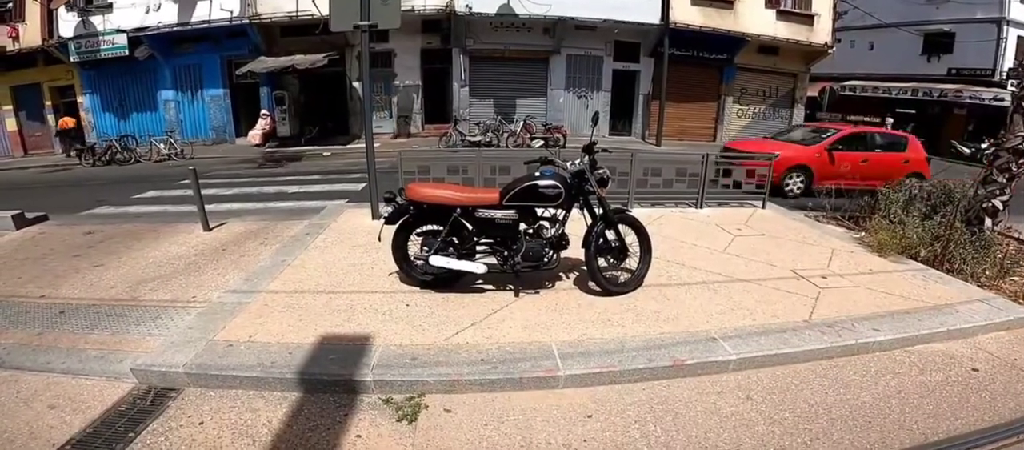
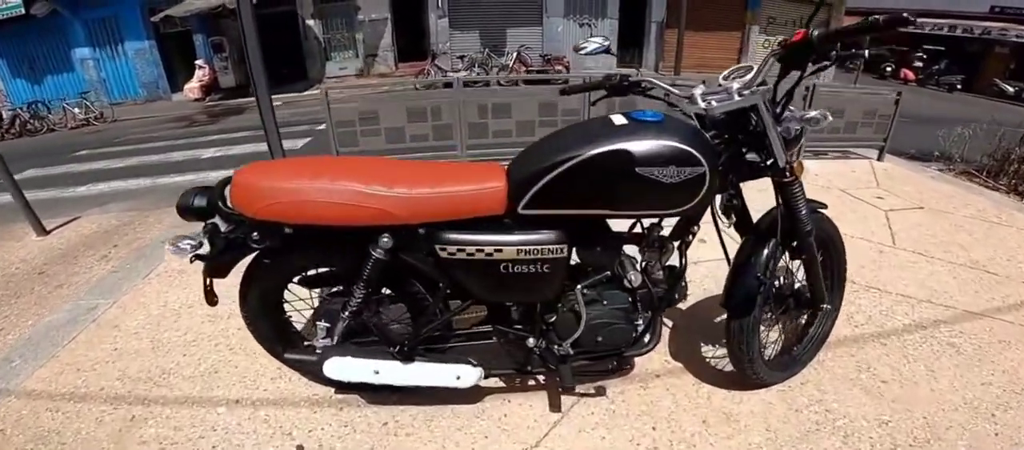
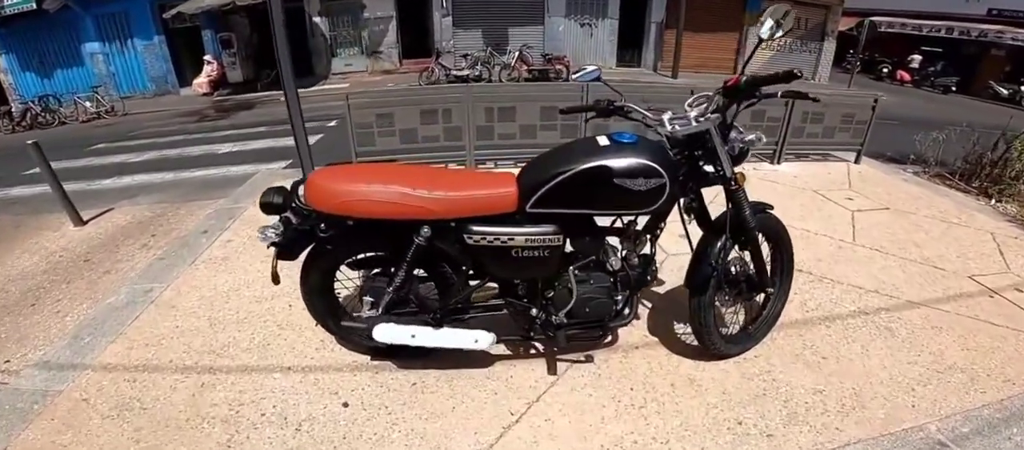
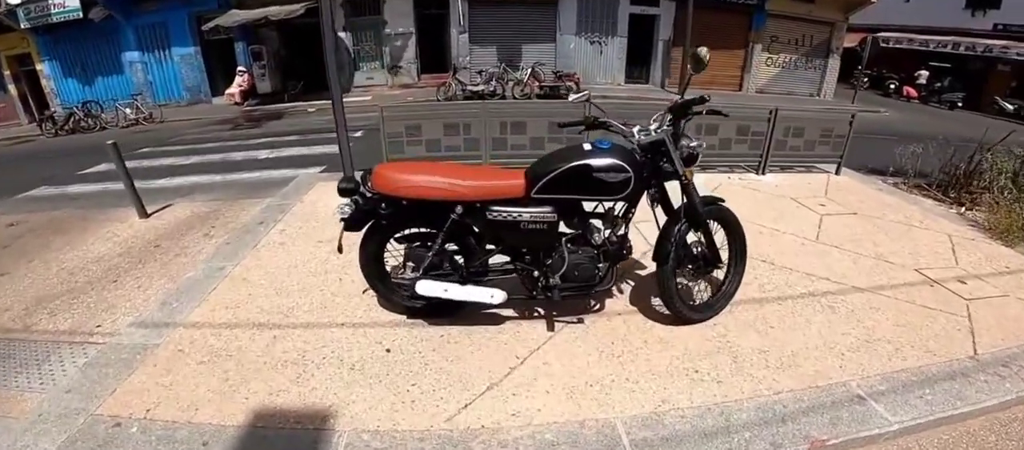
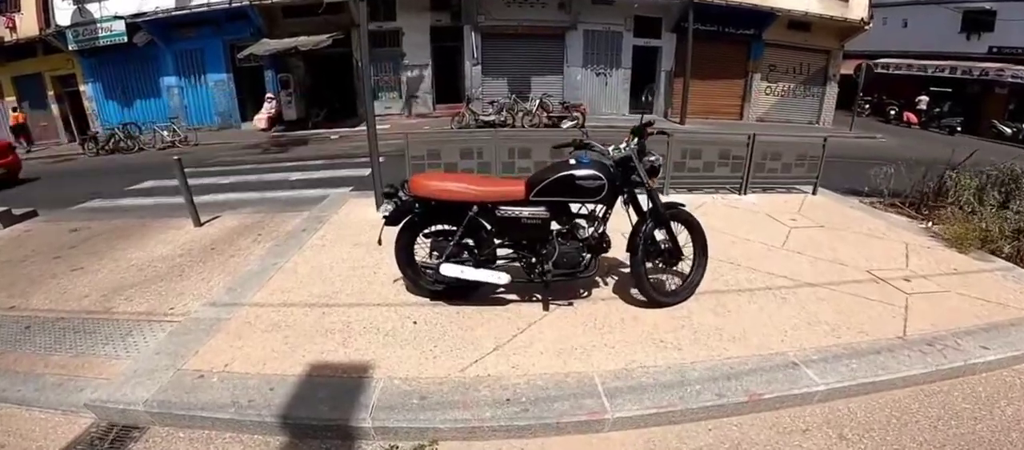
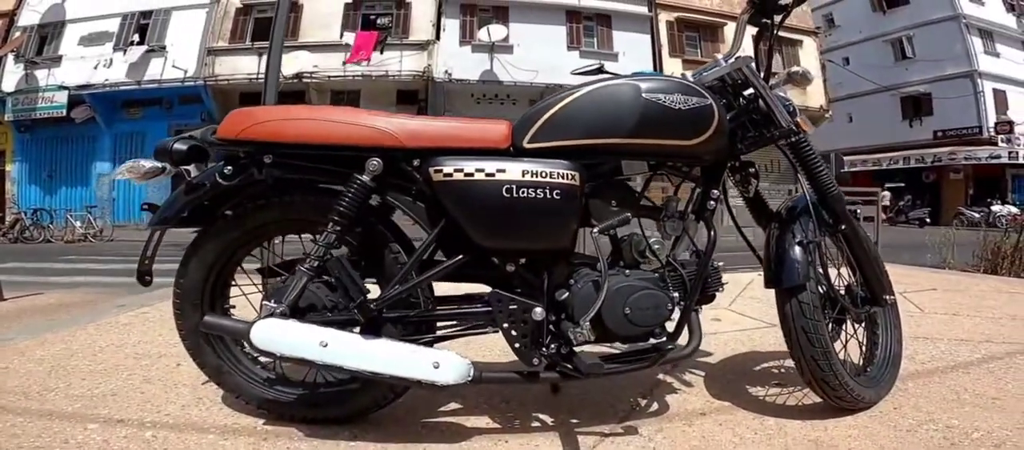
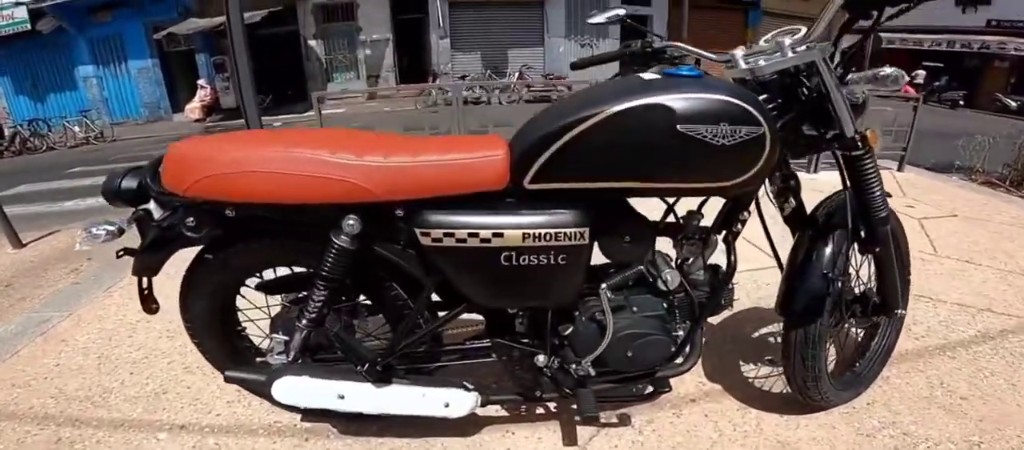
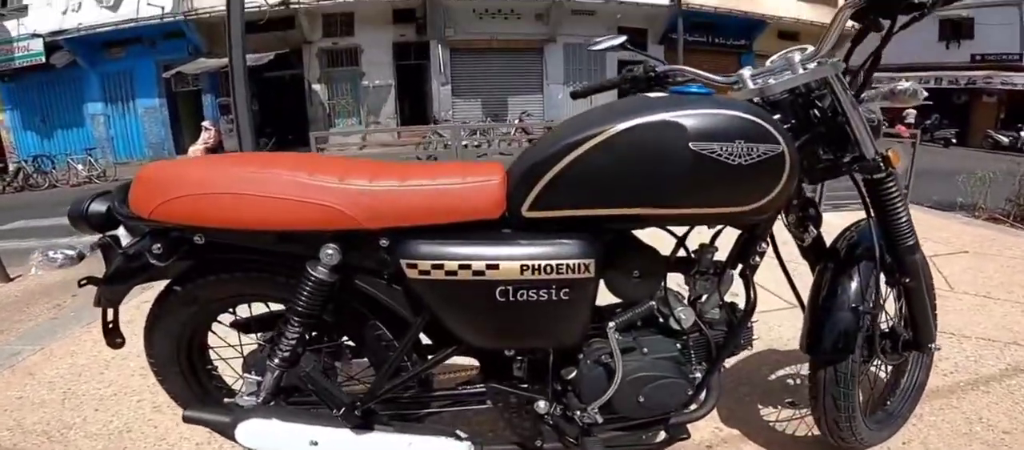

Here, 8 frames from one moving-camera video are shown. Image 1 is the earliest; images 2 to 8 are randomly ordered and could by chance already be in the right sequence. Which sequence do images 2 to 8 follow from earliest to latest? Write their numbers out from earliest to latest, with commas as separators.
5, 4, 3, 2, 7, 8, 6
